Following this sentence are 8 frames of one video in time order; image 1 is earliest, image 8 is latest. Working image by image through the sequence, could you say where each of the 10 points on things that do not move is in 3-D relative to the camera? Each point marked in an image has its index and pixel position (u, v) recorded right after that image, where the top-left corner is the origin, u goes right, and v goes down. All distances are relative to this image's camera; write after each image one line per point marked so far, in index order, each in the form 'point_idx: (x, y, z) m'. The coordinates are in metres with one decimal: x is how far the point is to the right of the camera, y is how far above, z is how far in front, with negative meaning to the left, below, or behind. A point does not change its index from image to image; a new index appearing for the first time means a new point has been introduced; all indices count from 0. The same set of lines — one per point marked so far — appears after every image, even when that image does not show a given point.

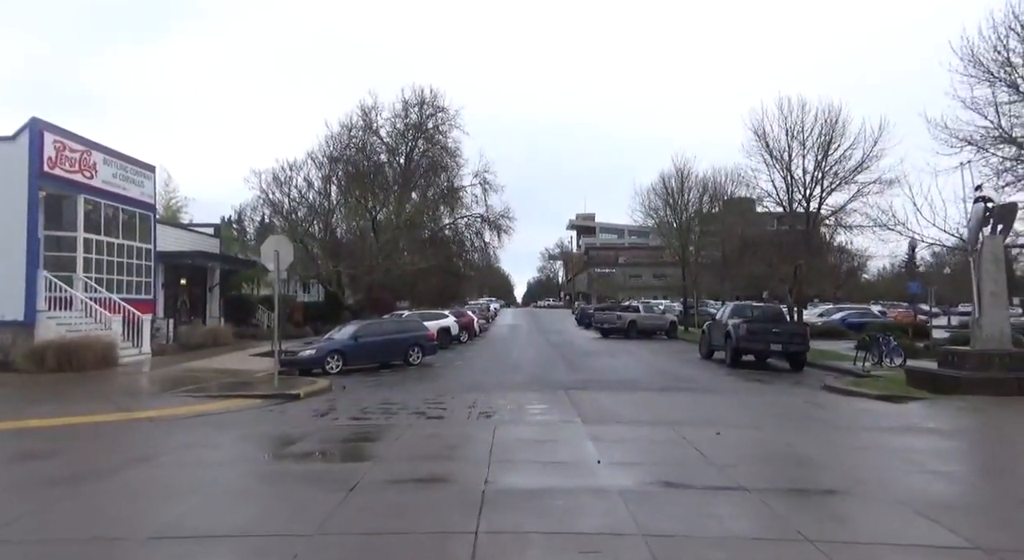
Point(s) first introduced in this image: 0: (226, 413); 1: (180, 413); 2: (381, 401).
0: (-5.3, -2.5, +12.2) m
1: (-6.1, -2.5, +12.2) m
2: (-2.6, -2.4, +13.3) m
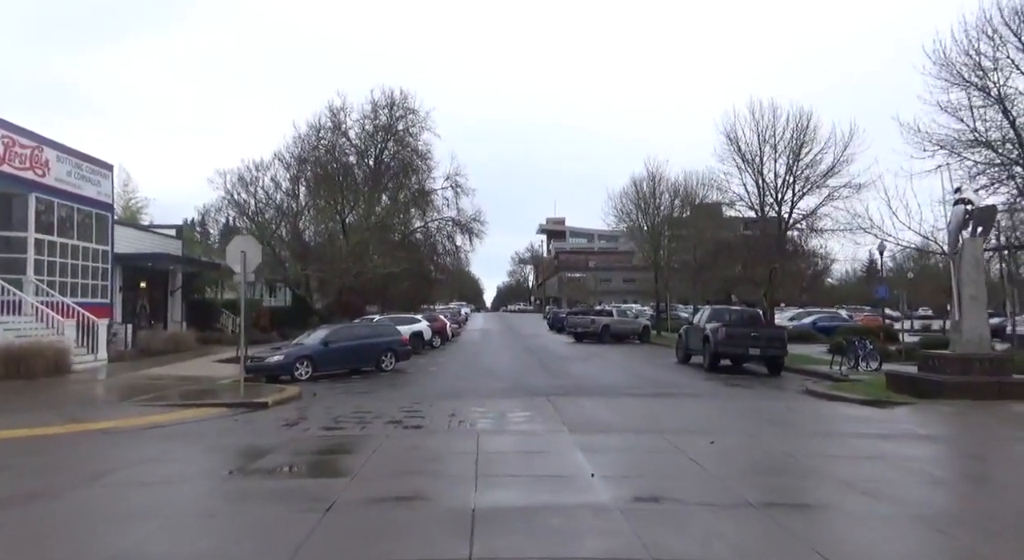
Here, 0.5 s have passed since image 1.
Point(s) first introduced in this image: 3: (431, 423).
0: (-5.6, -2.5, +11.4) m
1: (-6.4, -2.5, +11.3) m
2: (-3.0, -2.5, +12.7) m
3: (-1.3, -2.3, +10.8) m
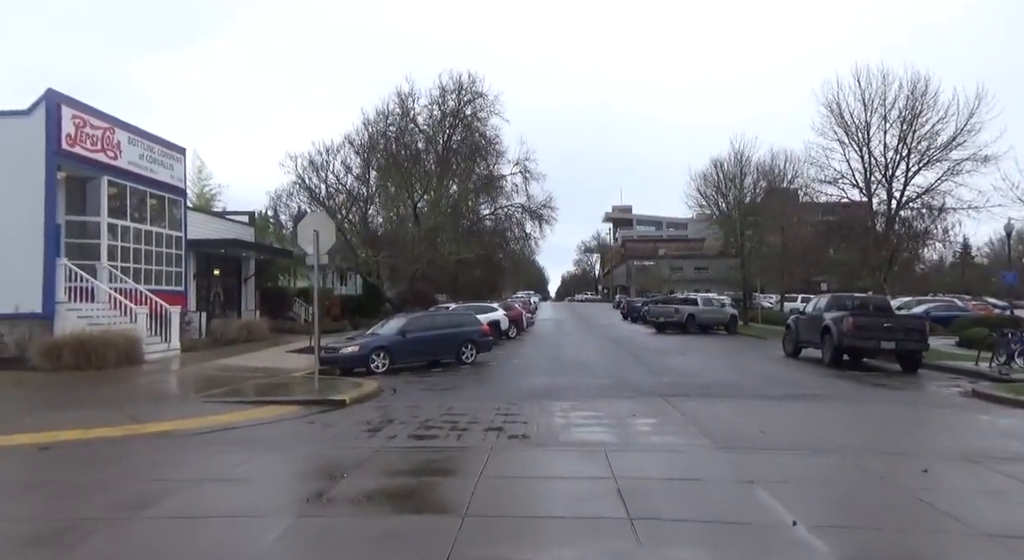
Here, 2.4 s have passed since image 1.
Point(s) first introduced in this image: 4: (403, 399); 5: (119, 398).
0: (-3.8, -2.2, +10.0) m
1: (-4.7, -2.2, +10.0) m
2: (-1.1, -2.2, +11.0) m
3: (+0.3, -2.1, +9.0) m
4: (-2.1, -2.3, +12.7) m
5: (-7.8, -2.3, +13.0) m
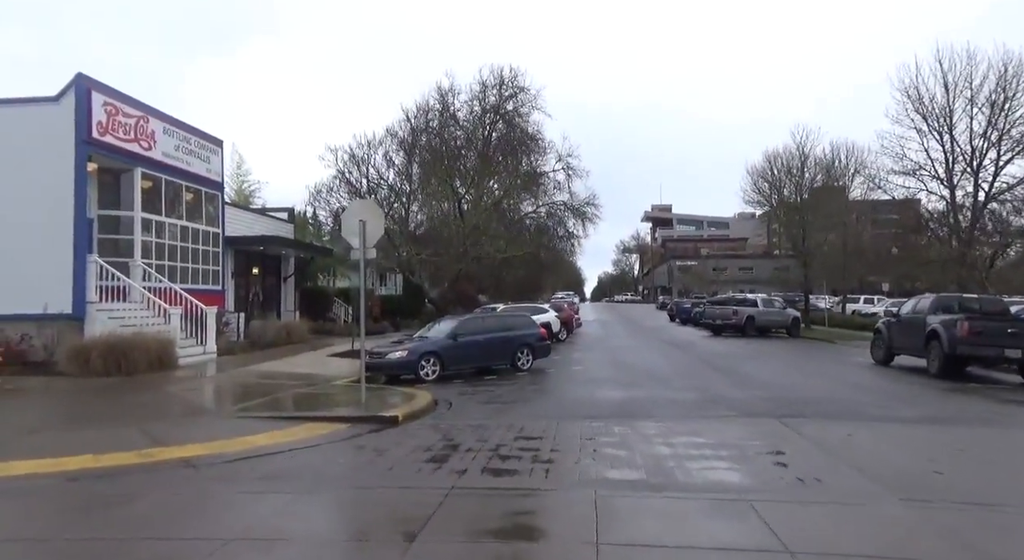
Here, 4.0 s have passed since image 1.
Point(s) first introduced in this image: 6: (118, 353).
0: (-2.7, -2.2, +8.4) m
1: (-3.5, -2.2, +8.4) m
2: (0.0, -2.1, +9.3) m
3: (+1.4, -2.0, +7.1) m
4: (-0.8, -2.3, +11.0) m
5: (-6.5, -2.3, +11.6) m
6: (-9.3, -1.7, +15.5) m
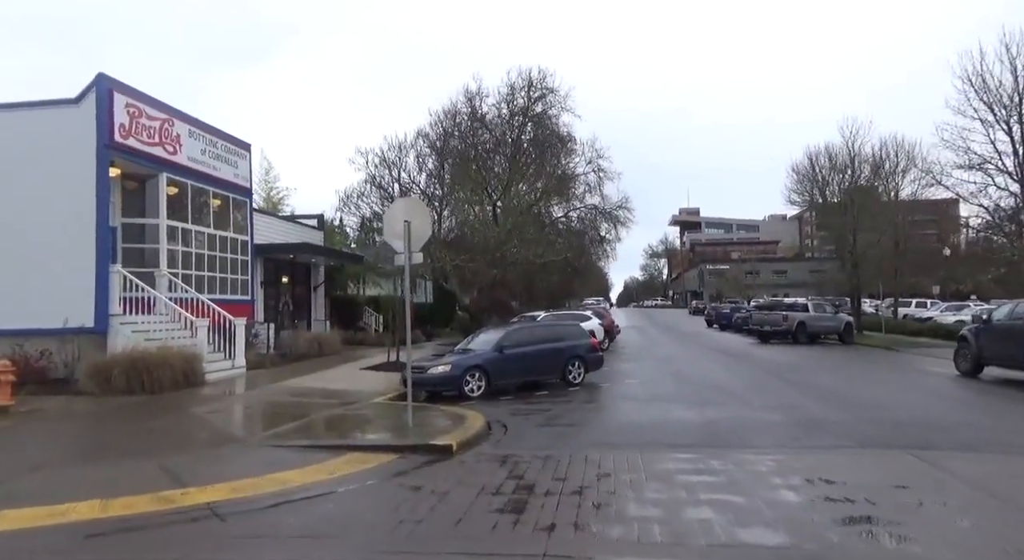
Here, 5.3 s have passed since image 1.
0: (-1.8, -2.3, +7.0) m
1: (-2.6, -2.3, +7.1) m
2: (+1.0, -2.2, +7.8) m
3: (+2.3, -2.1, +5.7) m
4: (+0.2, -2.4, +9.6) m
5: (-5.4, -2.5, +10.5) m
6: (-8.1, -2.0, +14.4) m
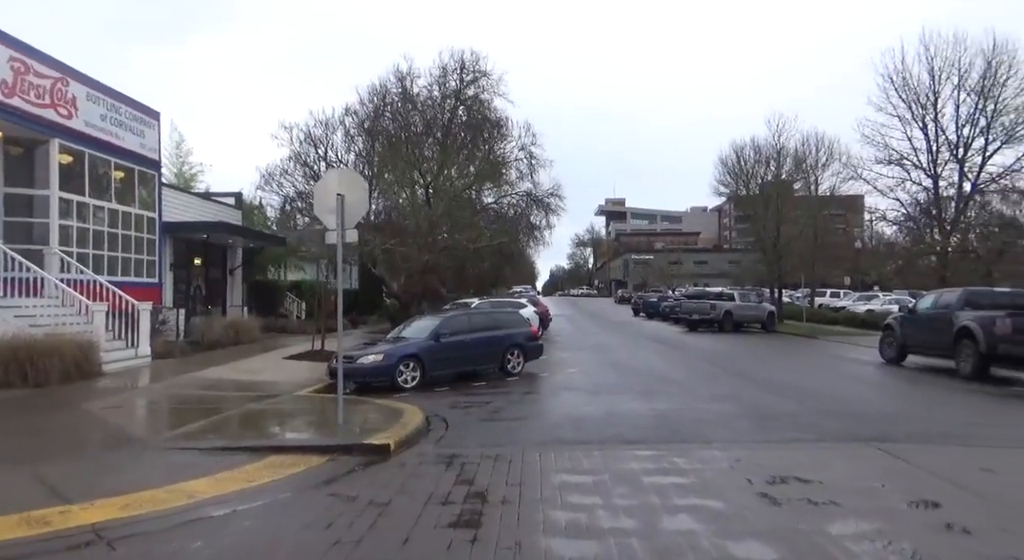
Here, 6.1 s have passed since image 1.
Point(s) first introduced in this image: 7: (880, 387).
0: (-2.2, -2.1, +6.0) m
1: (-3.1, -2.1, +6.0) m
2: (+0.4, -2.0, +7.1) m
3: (+2.0, -1.9, +5.1) m
4: (-0.5, -2.2, +8.8) m
5: (-6.3, -2.1, +9.0) m
6: (-9.4, -1.5, +12.6) m
7: (+8.3, -2.4, +14.9) m
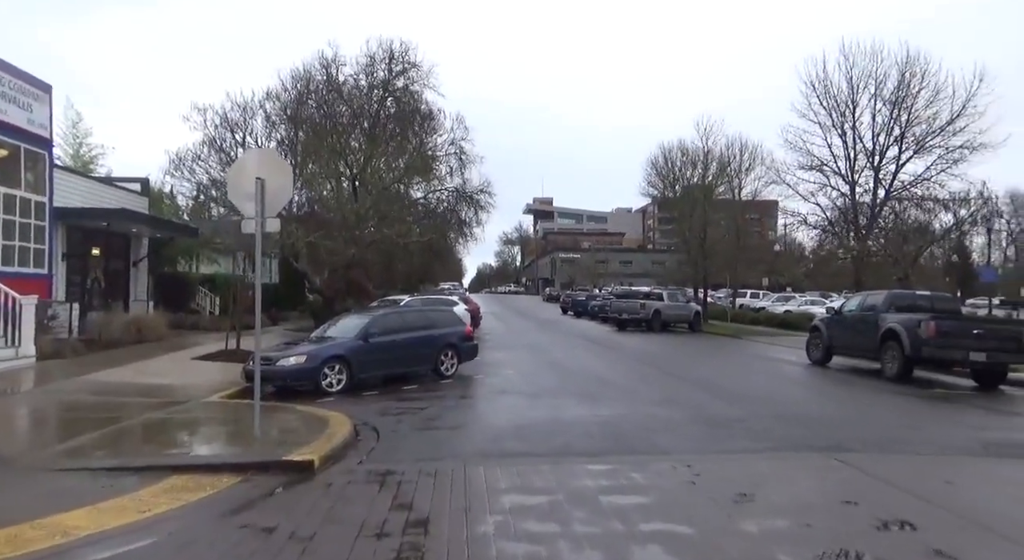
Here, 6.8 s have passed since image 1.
0: (-2.7, -2.0, +5.0) m
1: (-3.5, -2.0, +4.9) m
2: (-0.1, -2.0, +6.4) m
3: (+1.6, -1.9, +4.6) m
4: (-1.3, -2.1, +8.0) m
5: (-7.0, -2.0, +7.5) m
6: (-10.5, -1.4, +10.8) m
7: (+6.8, -2.4, +15.0) m
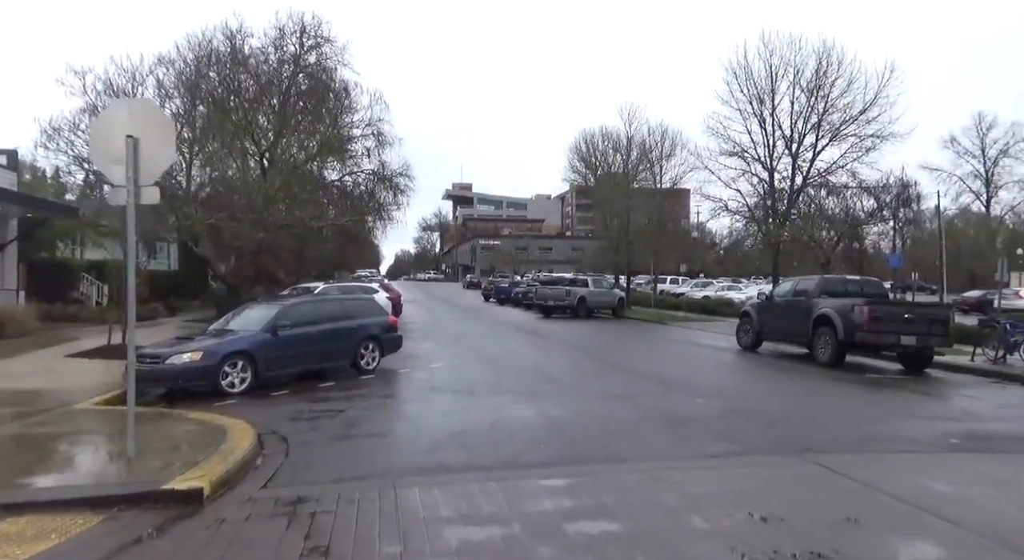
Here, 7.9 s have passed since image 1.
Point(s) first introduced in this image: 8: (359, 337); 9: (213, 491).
0: (-2.9, -1.9, +3.5) m
1: (-3.7, -1.9, +3.3) m
2: (-0.6, -1.9, +5.2) m
3: (+1.4, -1.8, +3.6) m
4: (-1.9, -1.9, +6.6) m
5: (-7.5, -1.9, +5.5) m
6: (-11.4, -1.2, +8.3) m
7: (+5.3, -2.1, +14.6) m
8: (-3.2, -1.2, +13.7) m
9: (-2.7, -1.9, +5.9) m
